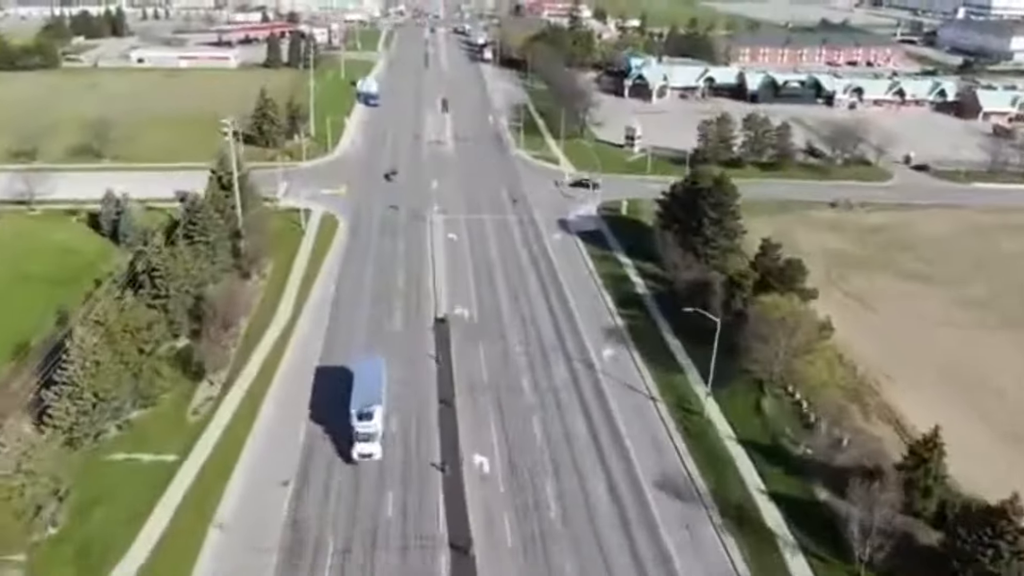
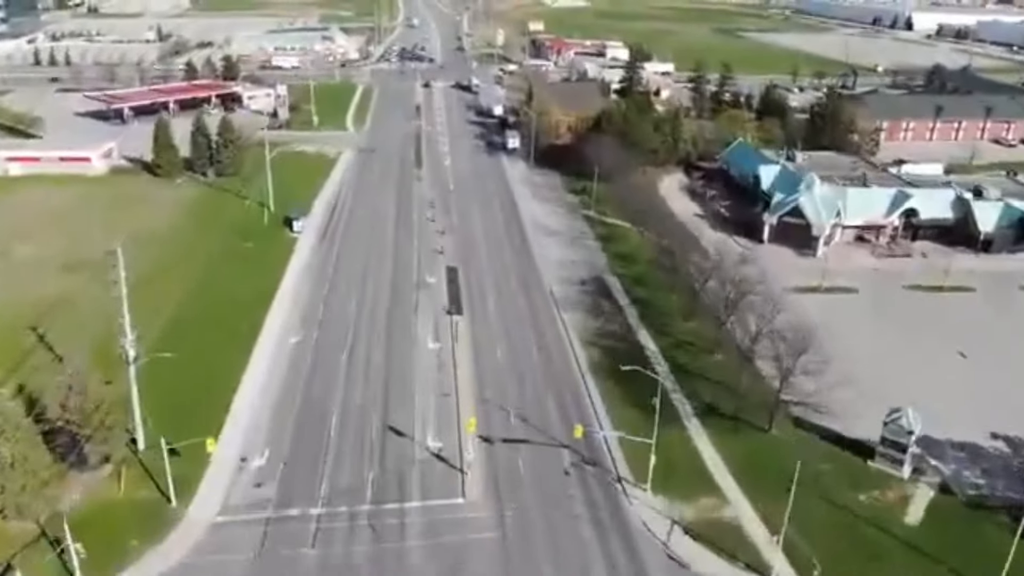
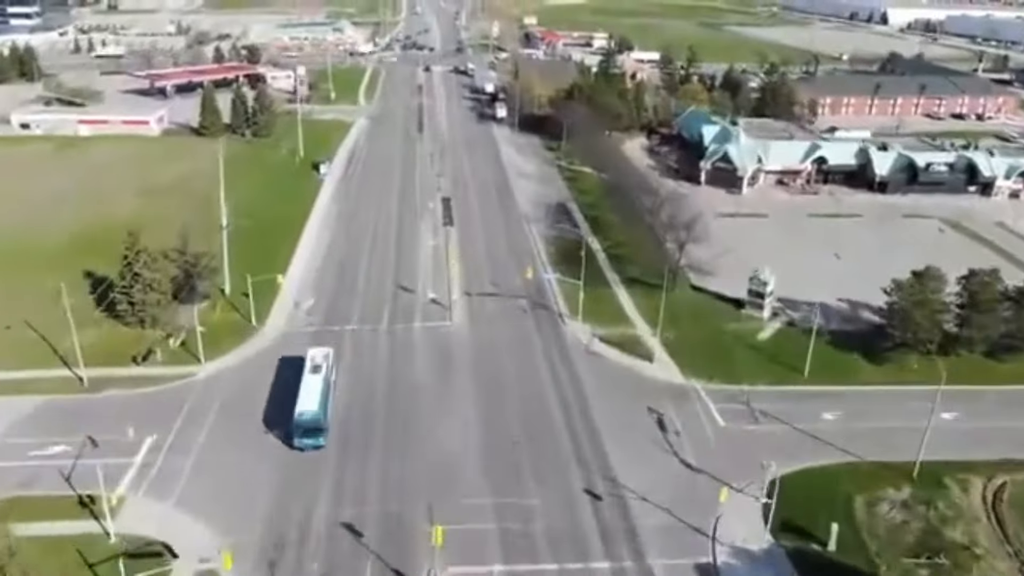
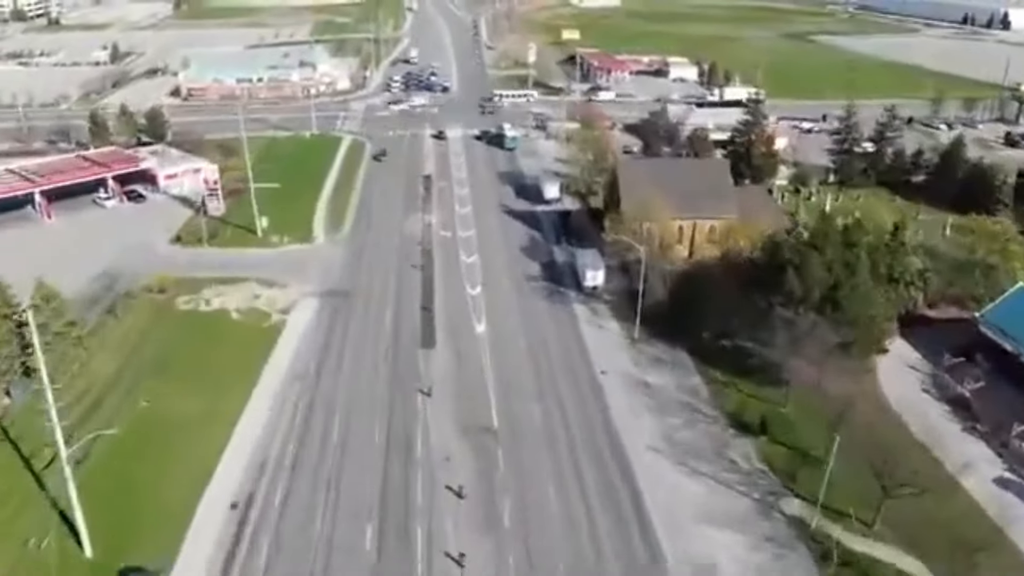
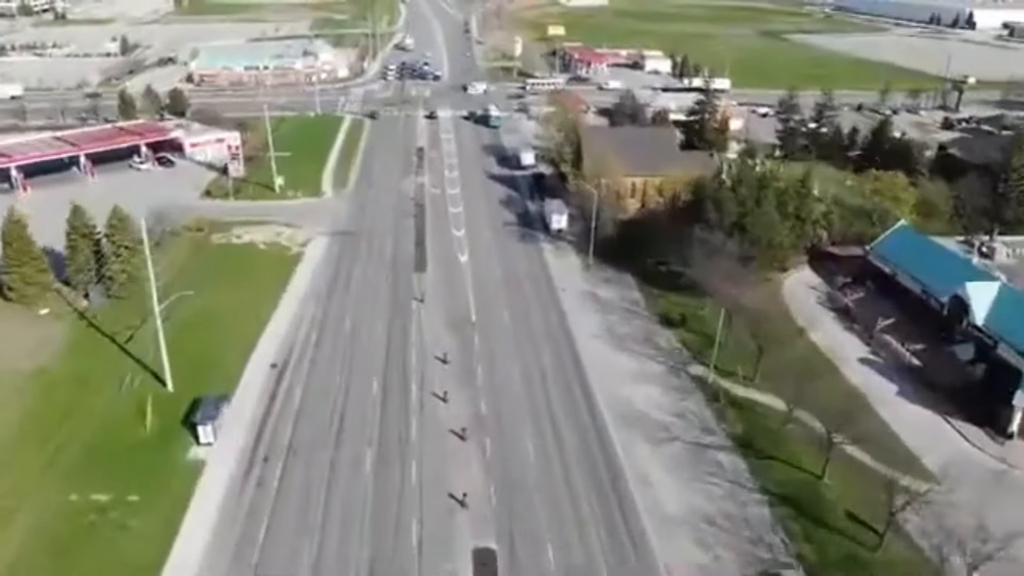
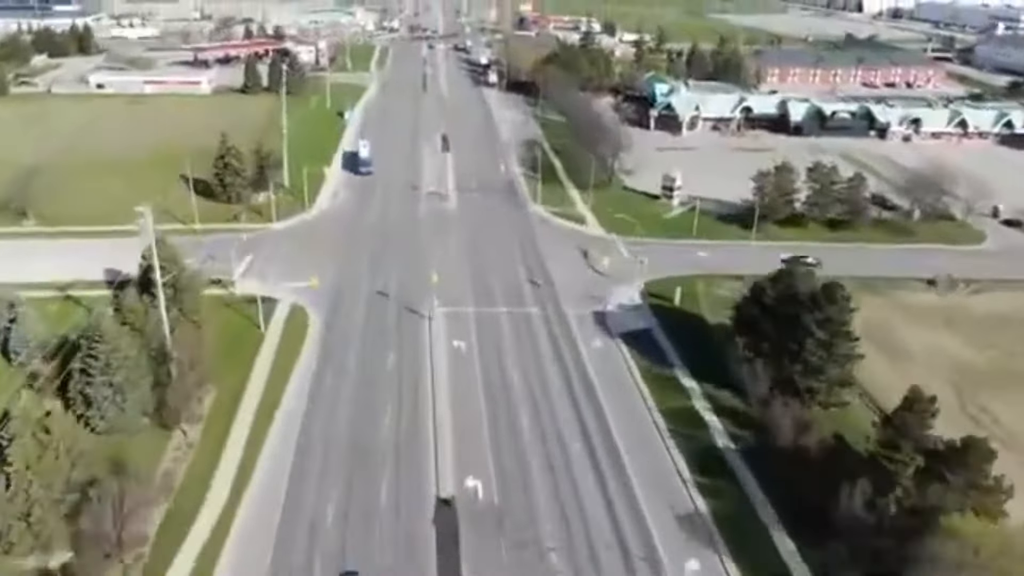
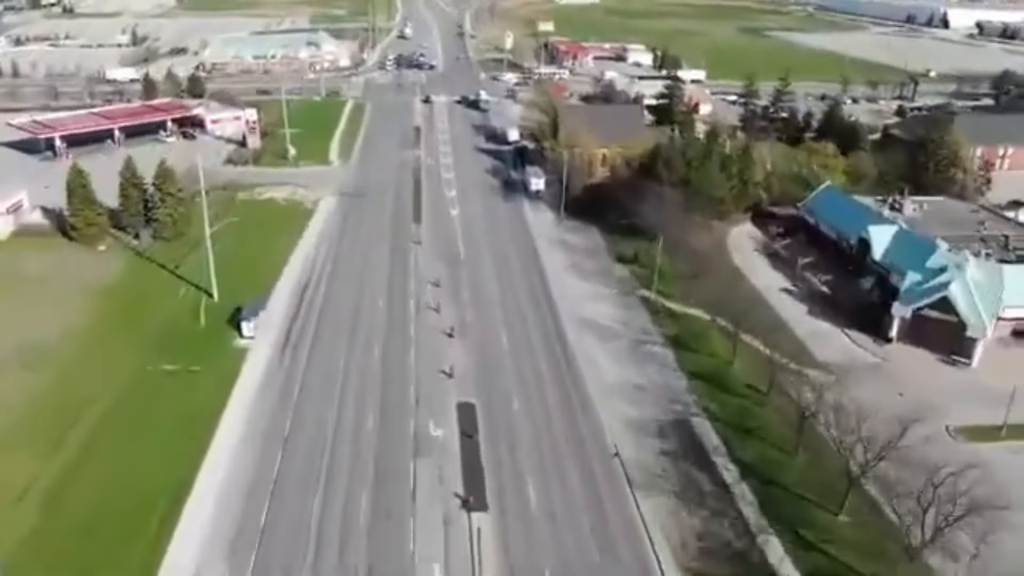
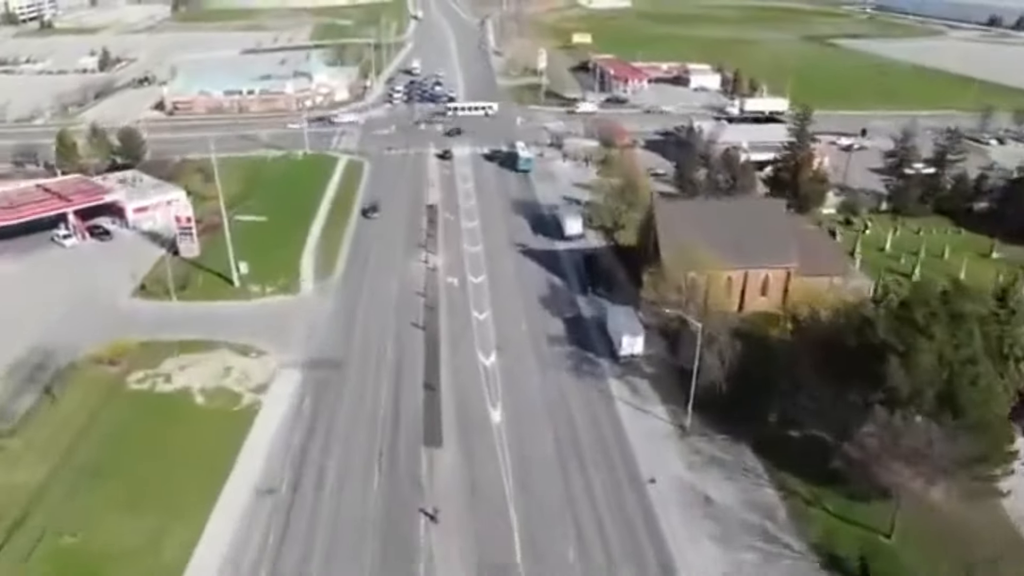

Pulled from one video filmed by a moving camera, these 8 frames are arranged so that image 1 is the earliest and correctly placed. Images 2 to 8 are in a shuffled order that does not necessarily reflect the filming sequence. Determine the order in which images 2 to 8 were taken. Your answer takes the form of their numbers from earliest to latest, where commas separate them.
6, 3, 2, 7, 5, 4, 8
